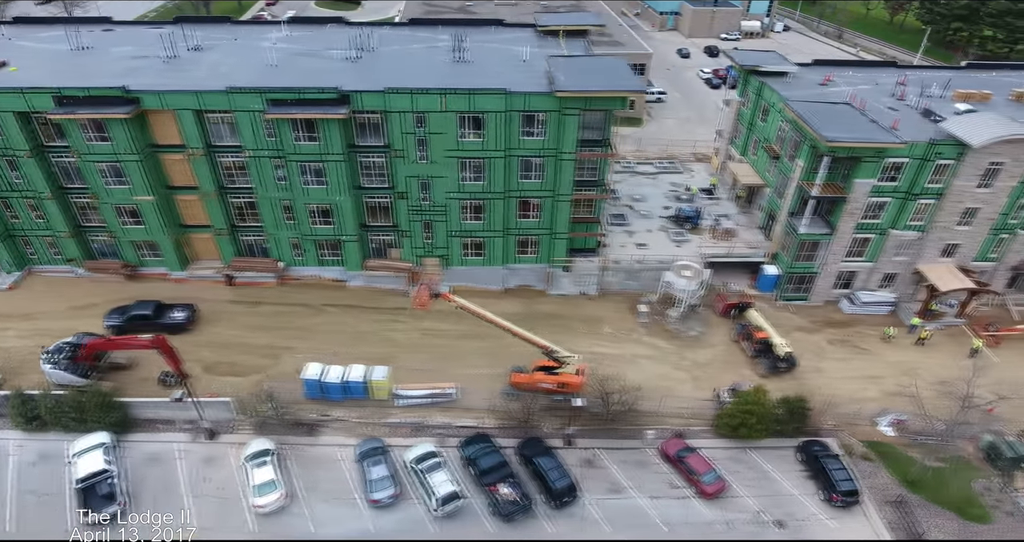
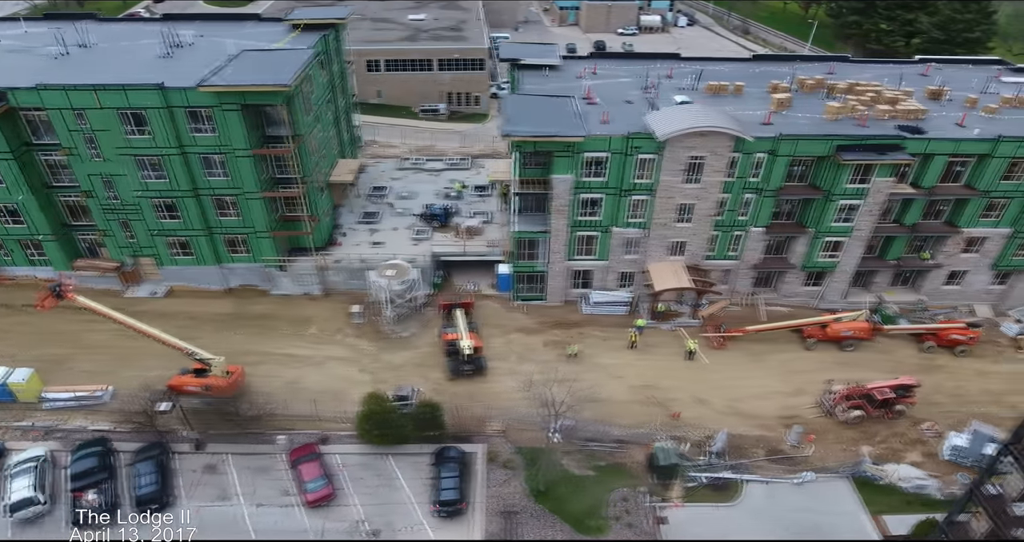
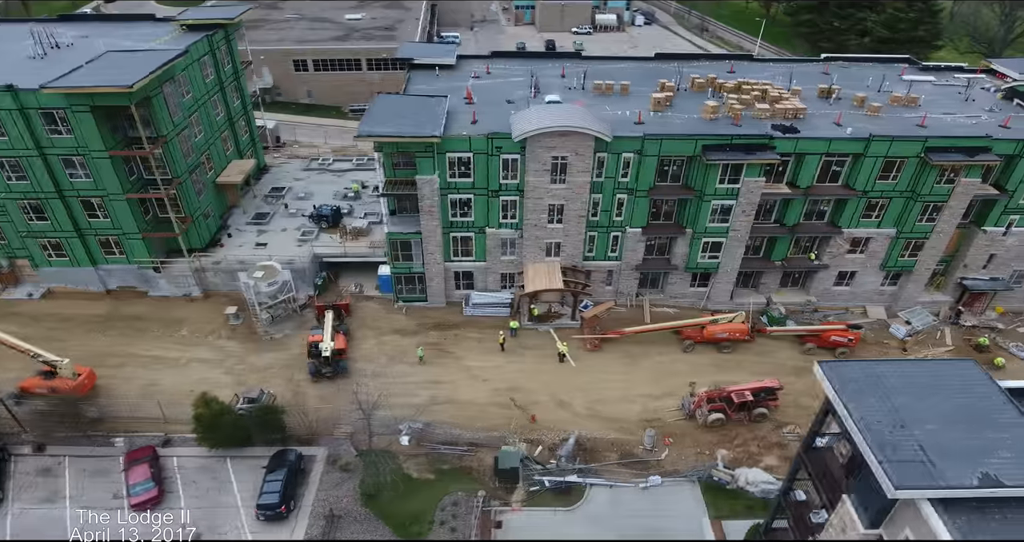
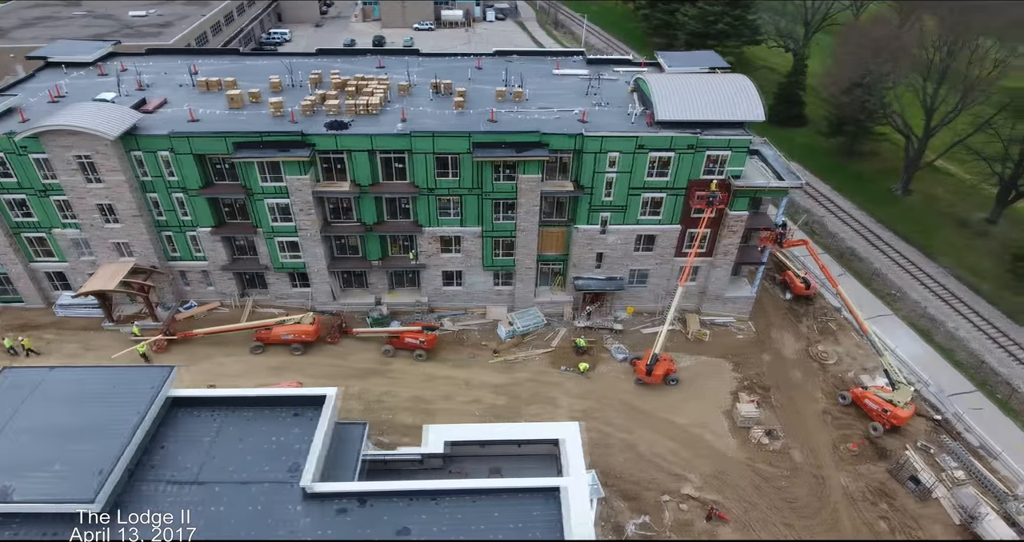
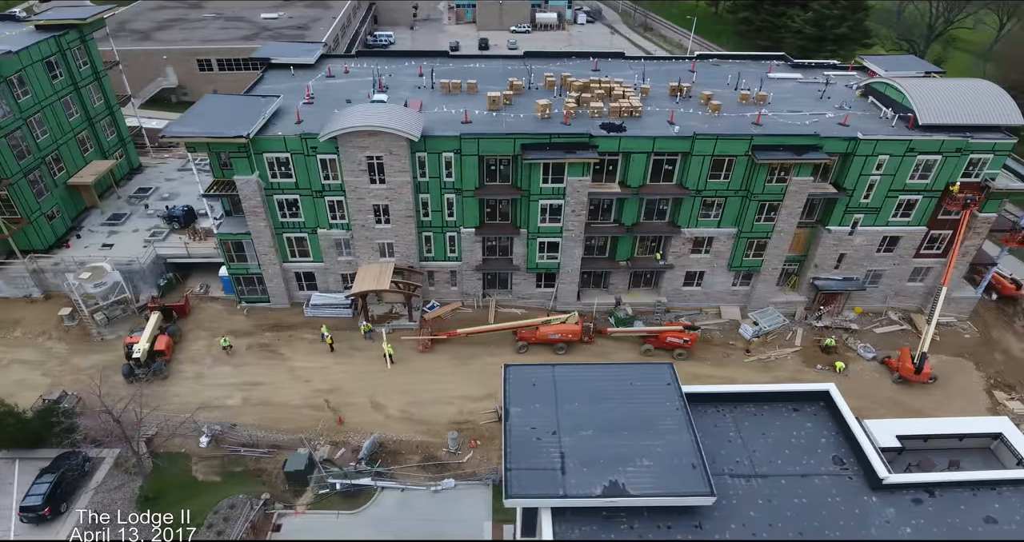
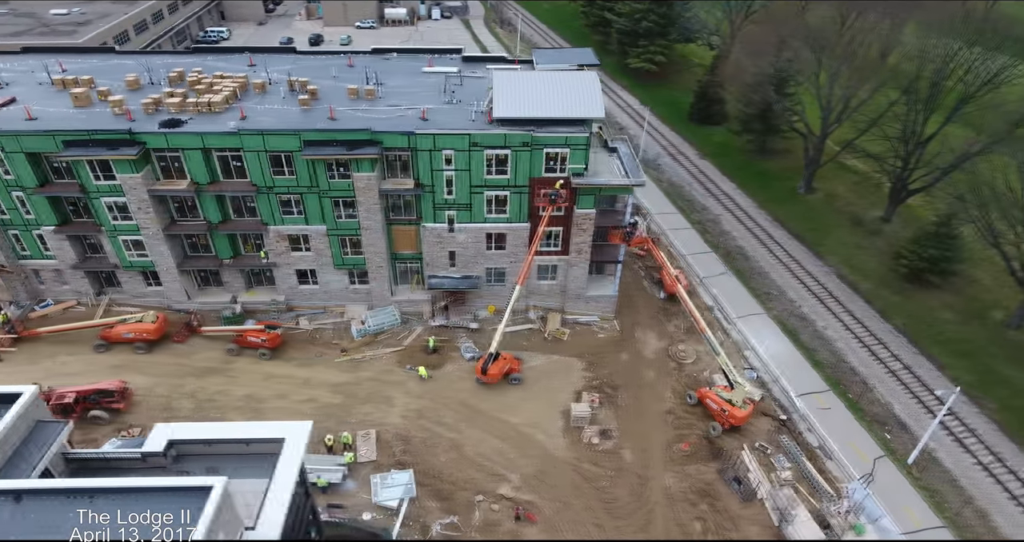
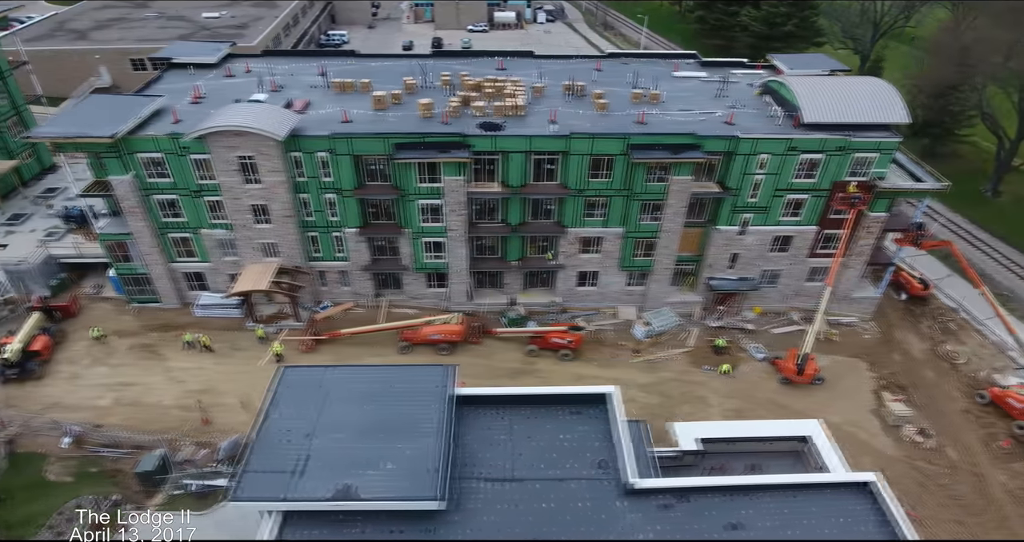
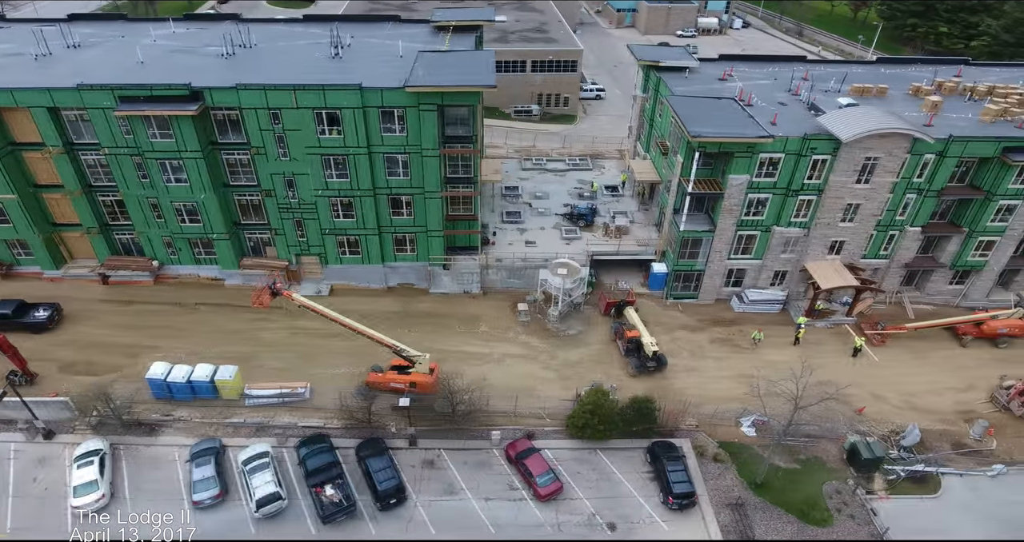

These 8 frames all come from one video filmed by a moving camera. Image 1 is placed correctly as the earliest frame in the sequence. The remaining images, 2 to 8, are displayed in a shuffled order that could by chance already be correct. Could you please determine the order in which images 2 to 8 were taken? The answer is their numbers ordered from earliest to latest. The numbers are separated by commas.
8, 2, 3, 5, 7, 4, 6
